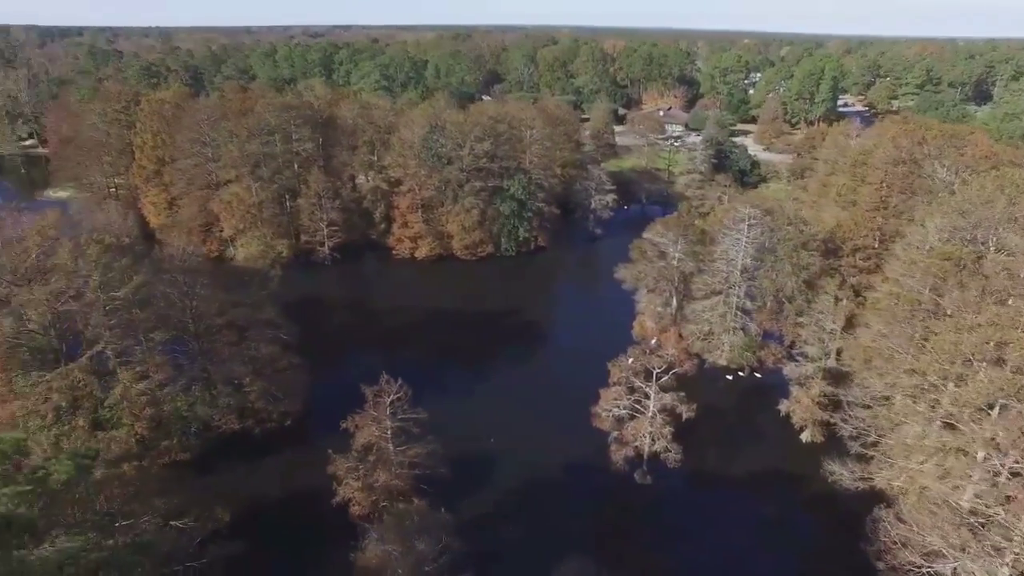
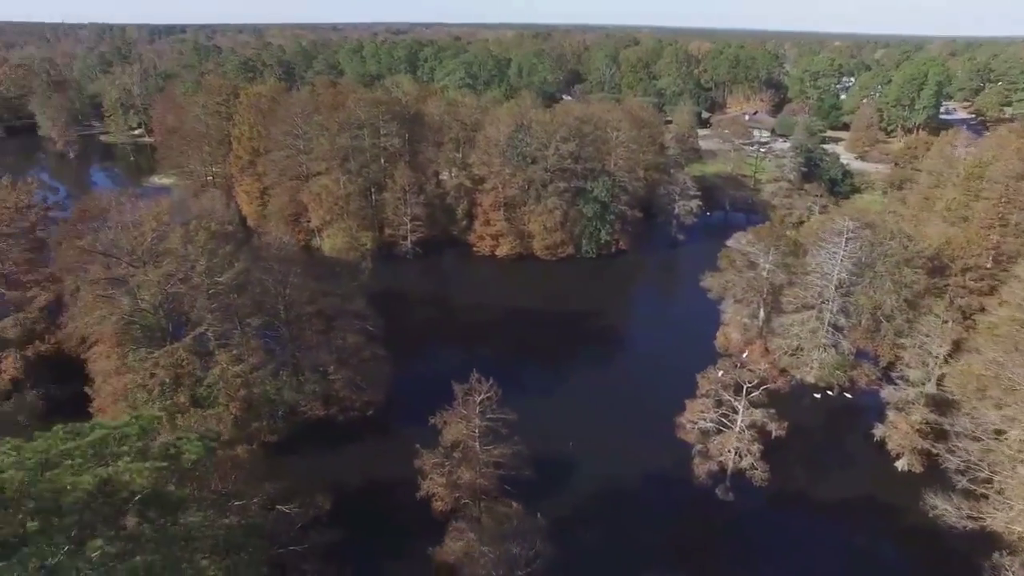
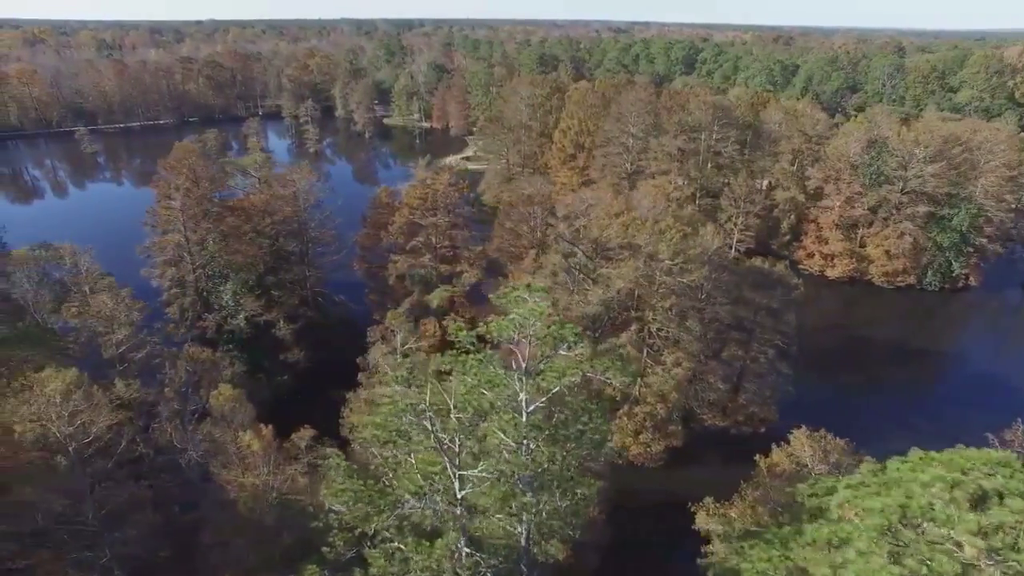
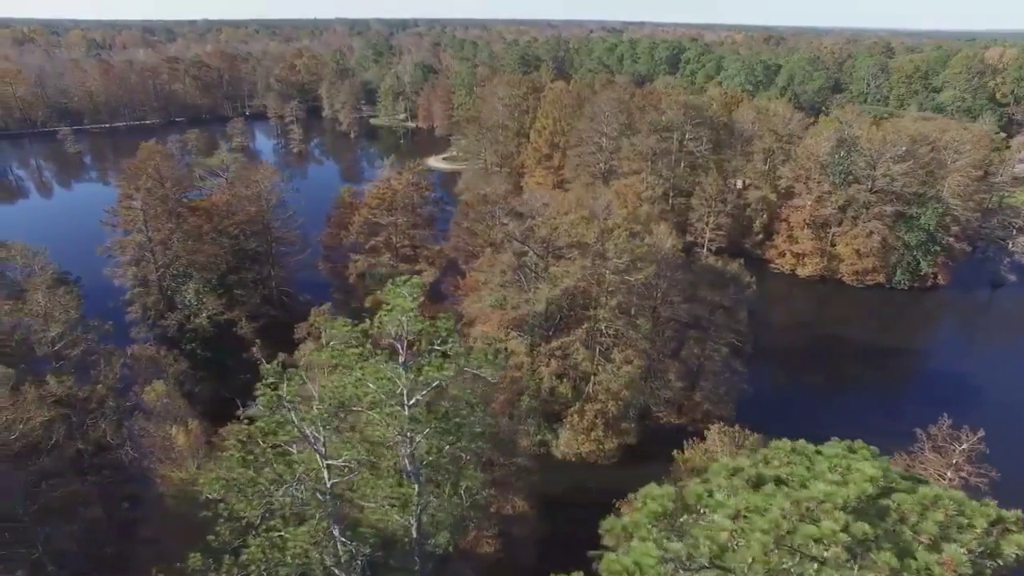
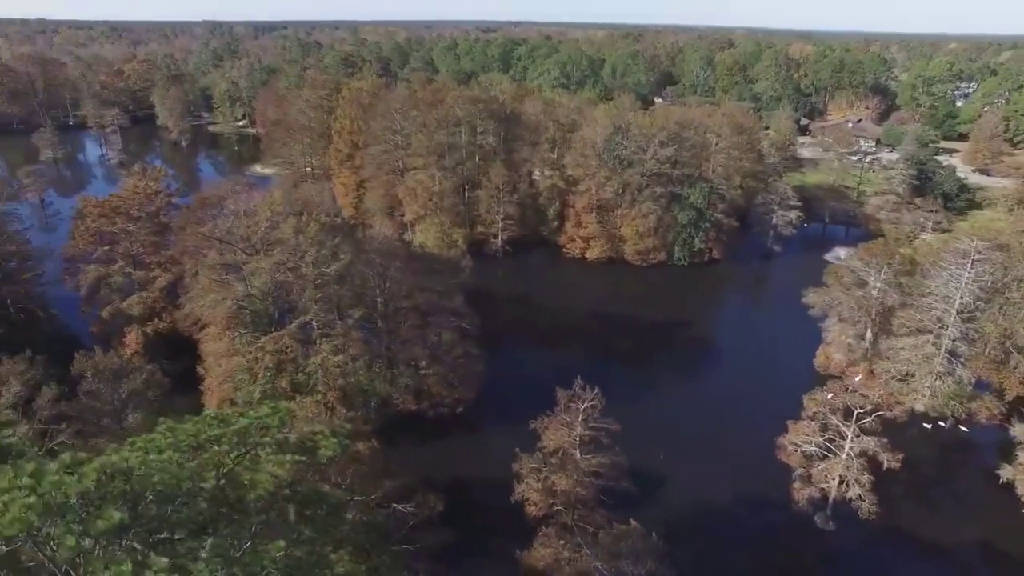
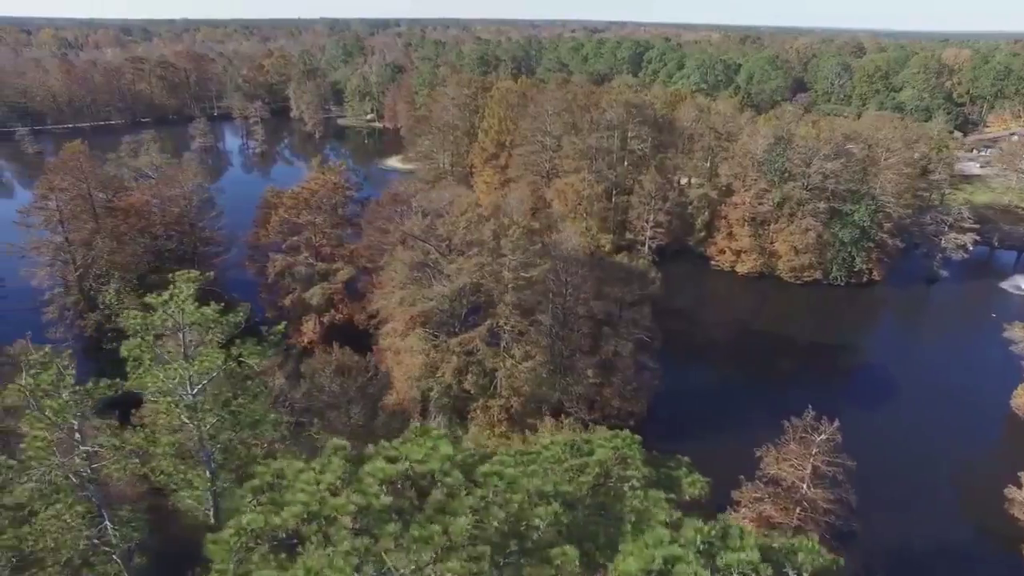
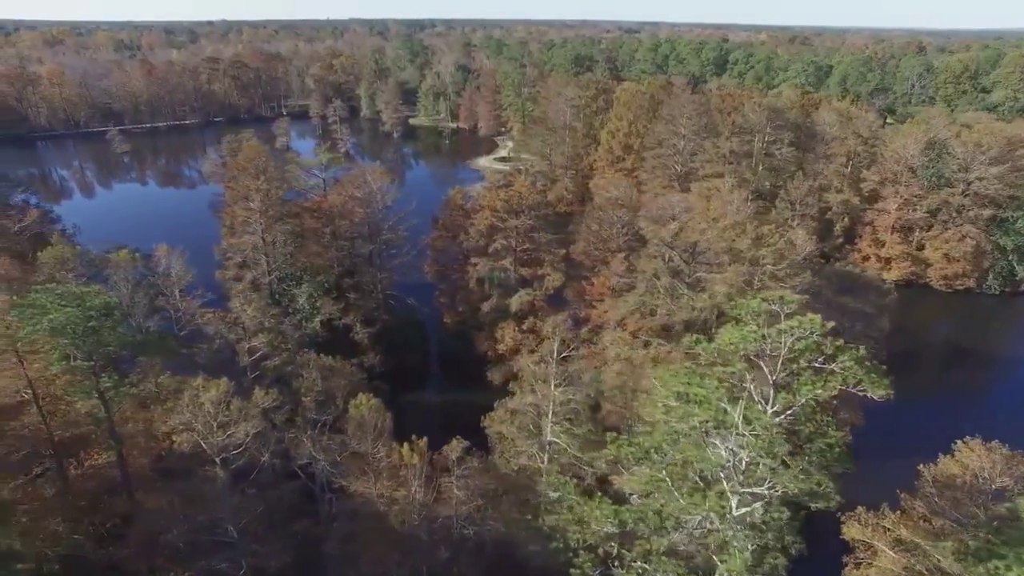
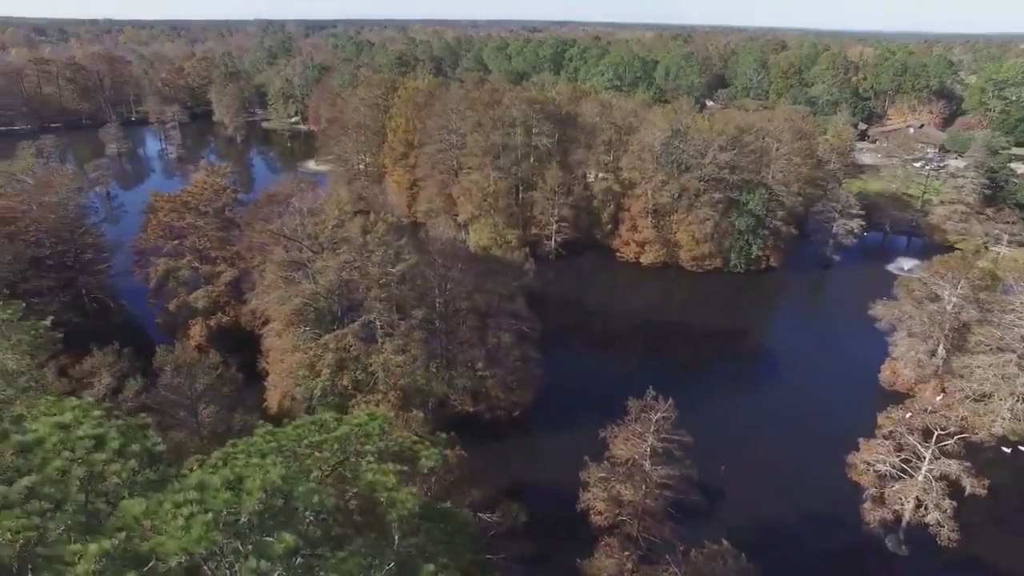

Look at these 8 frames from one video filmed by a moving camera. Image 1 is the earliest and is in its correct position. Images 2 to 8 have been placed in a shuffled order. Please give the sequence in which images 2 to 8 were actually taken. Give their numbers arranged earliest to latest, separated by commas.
2, 5, 8, 6, 4, 3, 7
